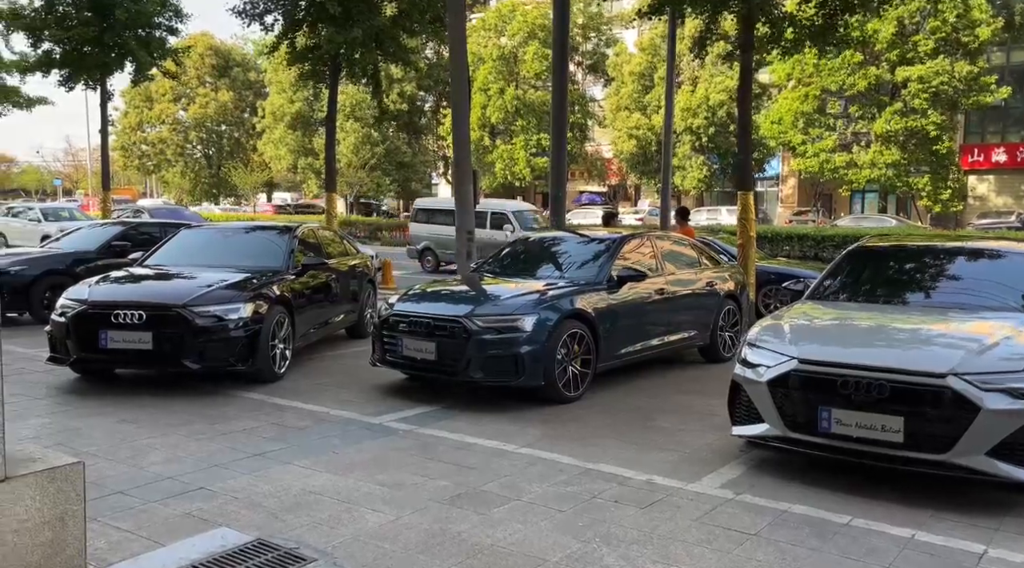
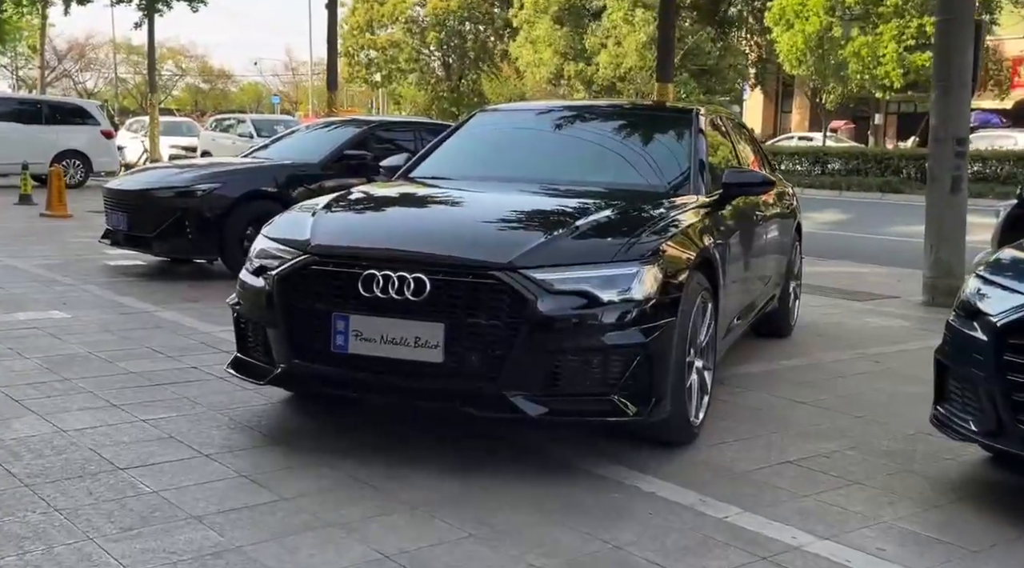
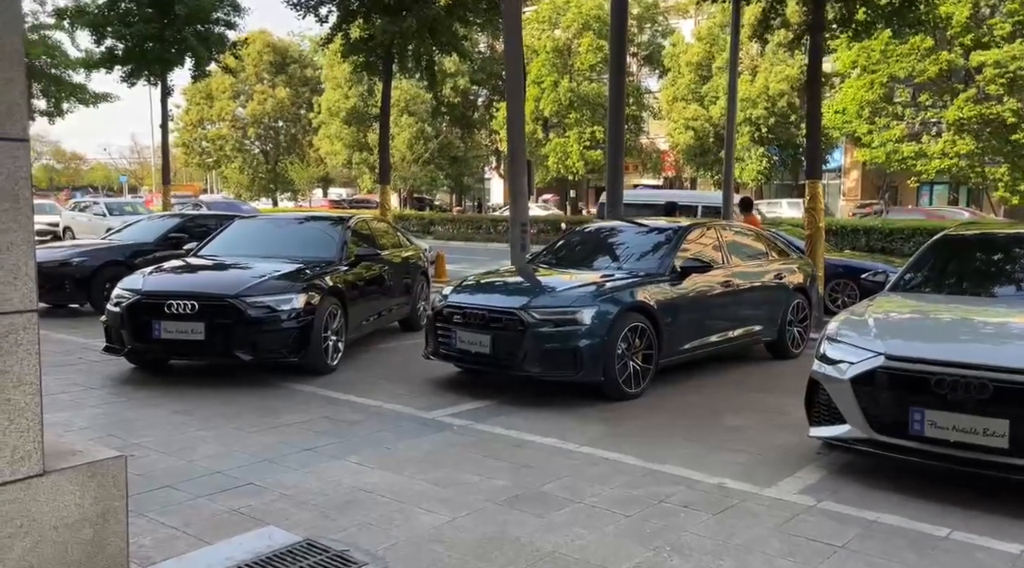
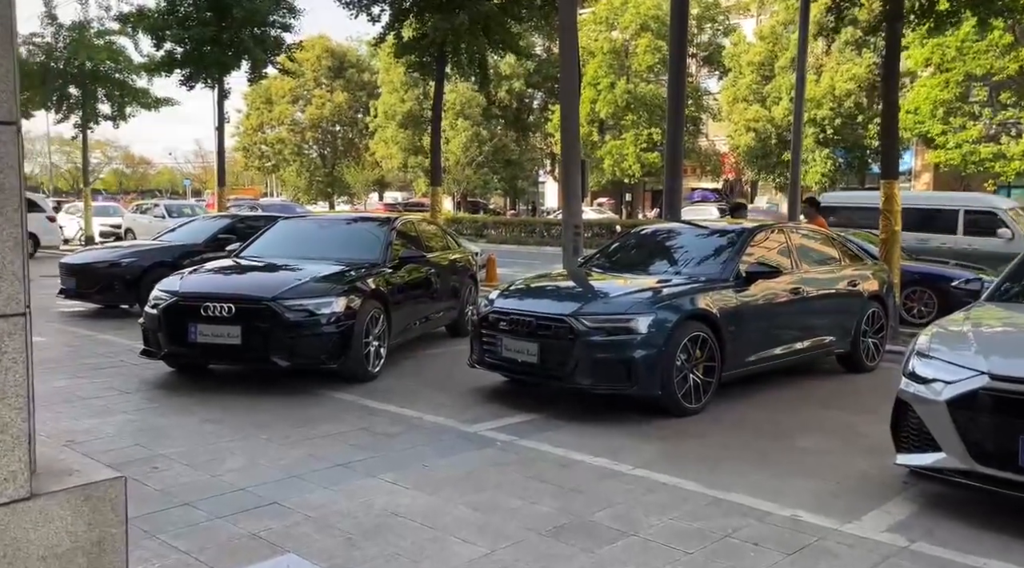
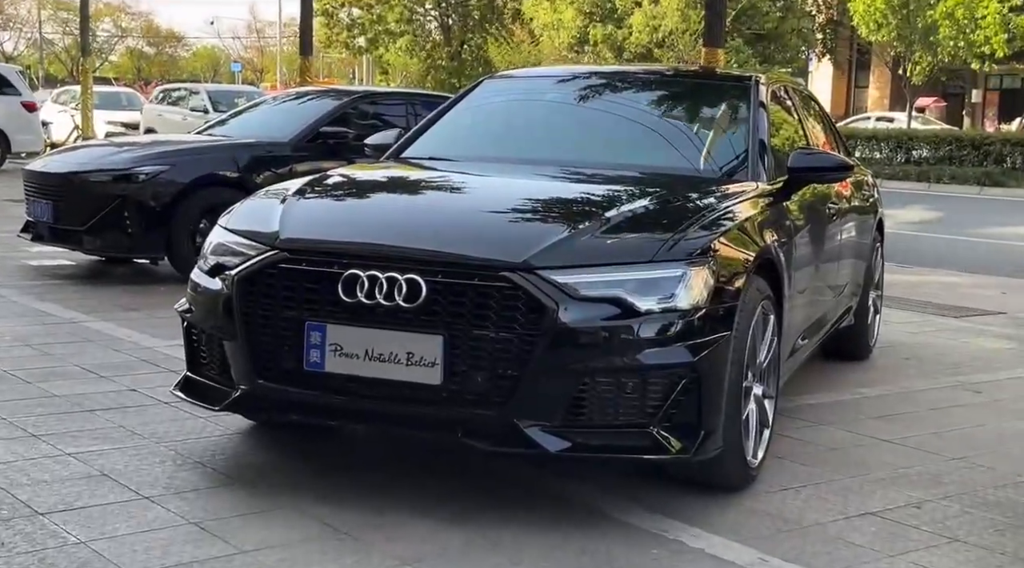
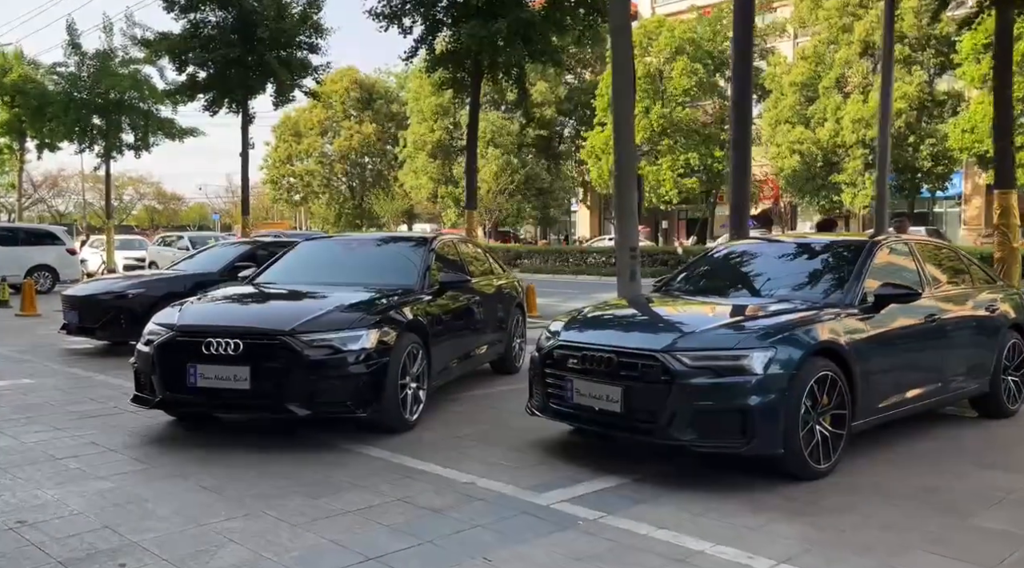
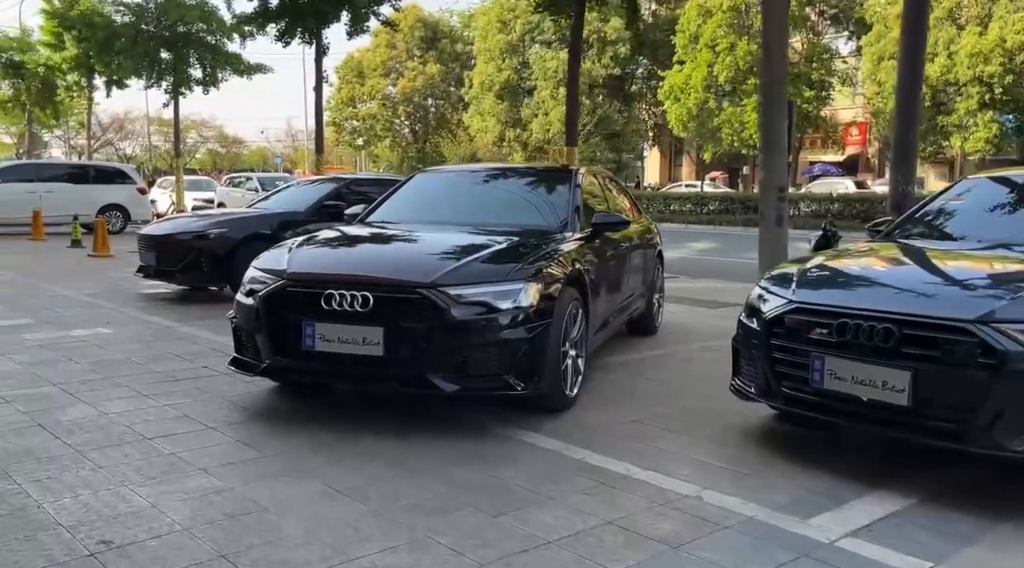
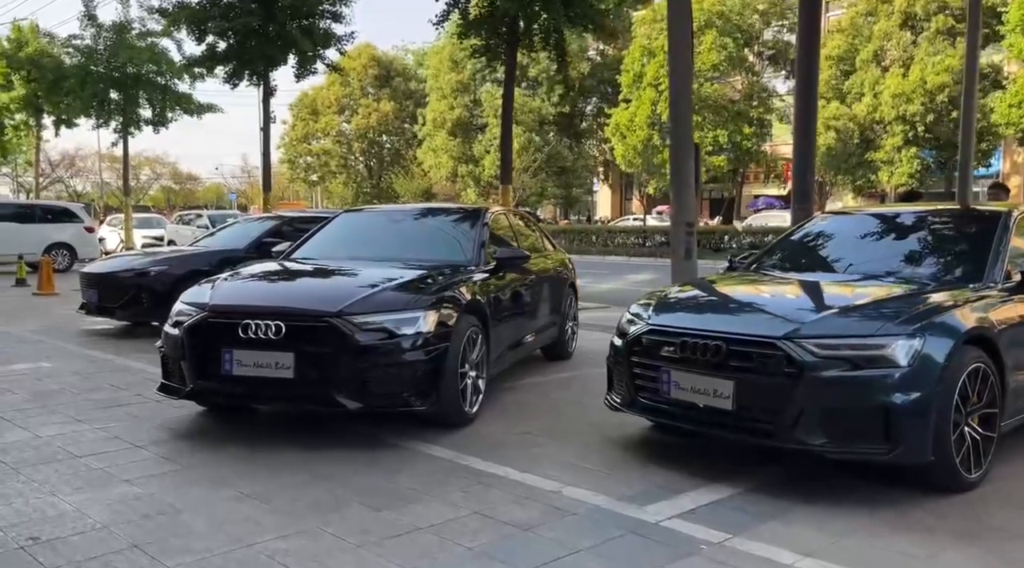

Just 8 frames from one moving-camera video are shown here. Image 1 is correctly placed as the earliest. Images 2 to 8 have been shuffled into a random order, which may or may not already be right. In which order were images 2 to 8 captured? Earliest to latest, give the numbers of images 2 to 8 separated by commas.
3, 4, 6, 8, 7, 2, 5
